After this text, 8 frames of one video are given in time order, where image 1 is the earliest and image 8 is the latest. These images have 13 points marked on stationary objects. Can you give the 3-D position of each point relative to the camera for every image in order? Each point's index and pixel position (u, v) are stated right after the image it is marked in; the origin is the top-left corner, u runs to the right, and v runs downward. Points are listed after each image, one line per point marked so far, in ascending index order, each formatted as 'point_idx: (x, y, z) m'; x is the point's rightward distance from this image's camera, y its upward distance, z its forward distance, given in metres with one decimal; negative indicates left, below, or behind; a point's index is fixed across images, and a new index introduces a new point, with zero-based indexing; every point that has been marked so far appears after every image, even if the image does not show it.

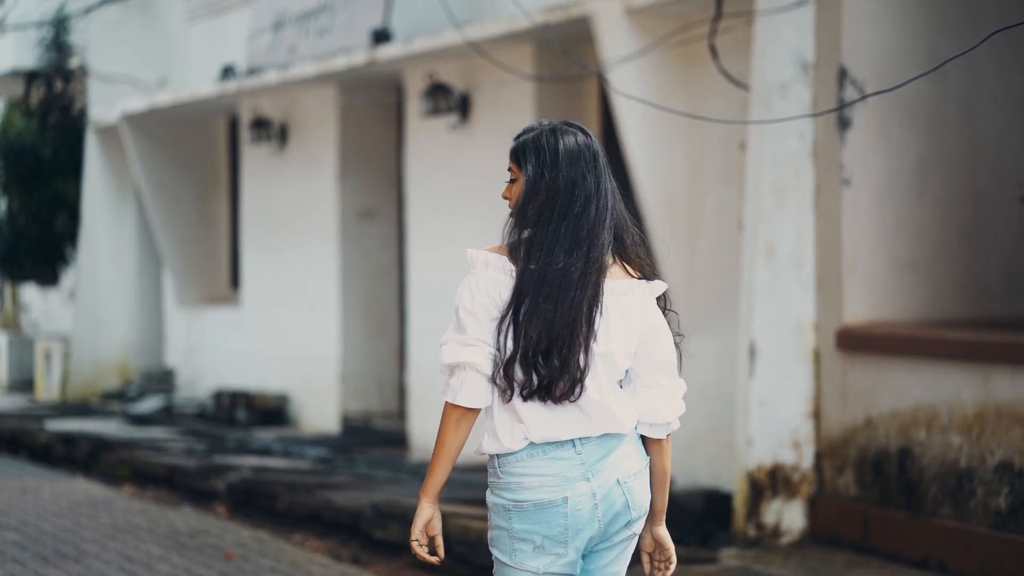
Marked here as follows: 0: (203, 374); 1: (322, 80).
0: (-3.3, -0.9, +14.0) m
1: (-1.7, +1.8, +11.2) m
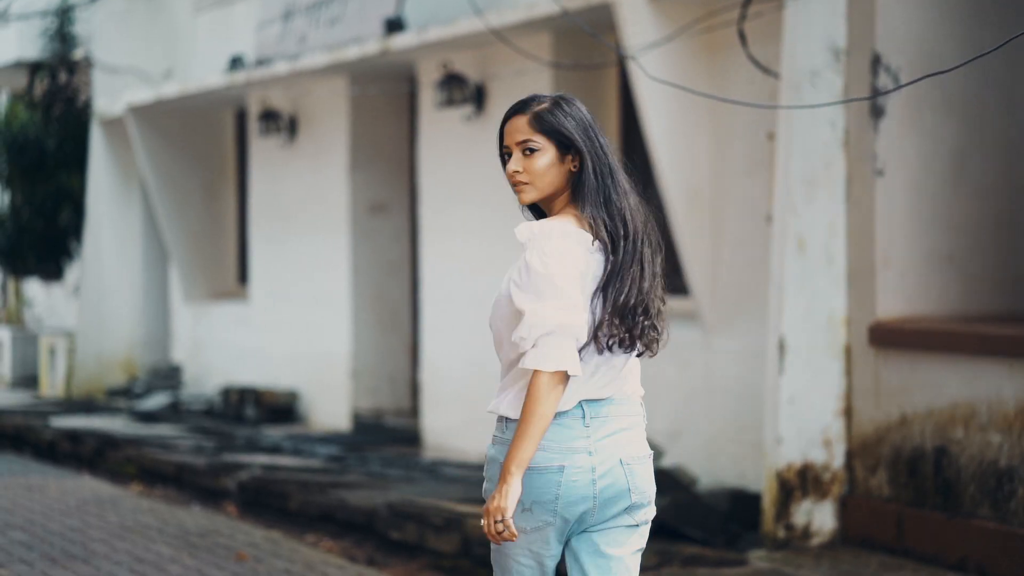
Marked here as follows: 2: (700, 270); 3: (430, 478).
0: (-3.2, -0.9, +13.8) m
1: (-1.5, +1.8, +11.0) m
2: (+1.1, +0.1, +7.9) m
3: (-0.6, -1.3, +9.2) m
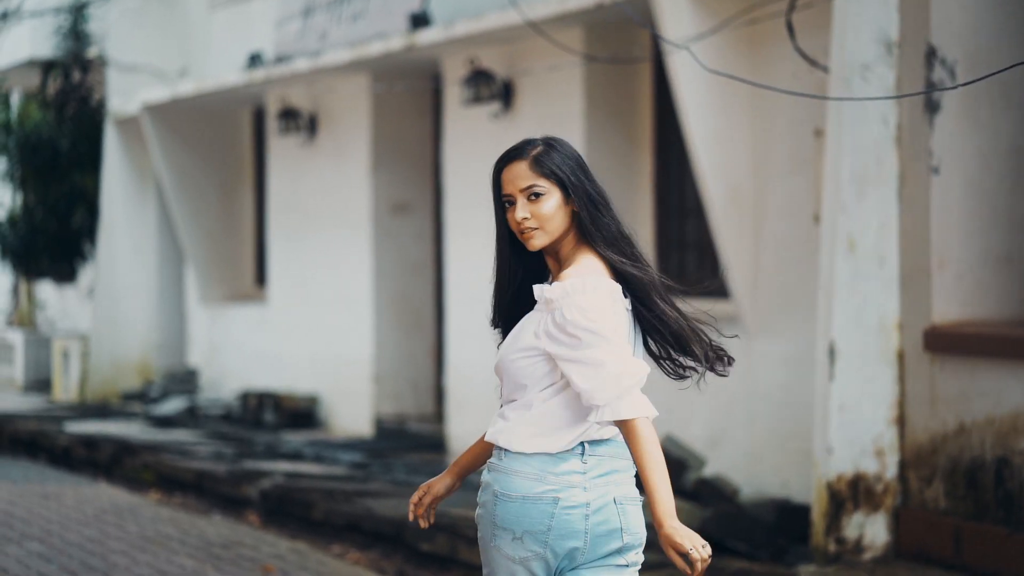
0: (-2.9, -0.9, +13.5) m
1: (-1.3, +1.8, +10.8) m
2: (+1.3, +0.1, +7.6) m
3: (-0.4, -1.3, +8.9) m
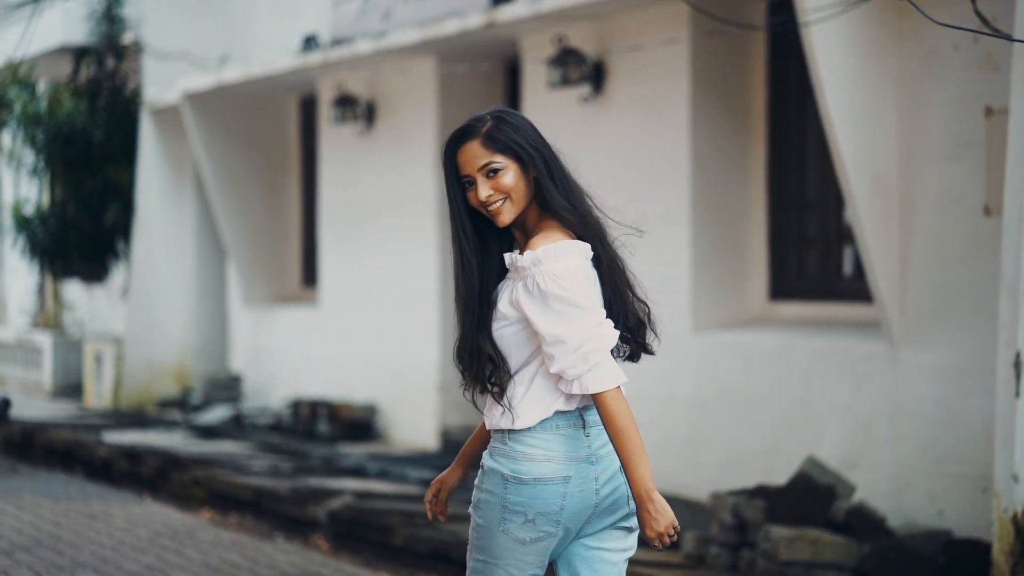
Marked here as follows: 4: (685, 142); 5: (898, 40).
0: (-2.3, -0.9, +12.7) m
1: (-0.7, +1.8, +9.9) m
2: (+1.9, +0.1, +6.7) m
3: (+0.2, -1.3, +8.0) m
4: (+1.0, +0.9, +7.9) m
5: (+2.0, +1.3, +6.8) m
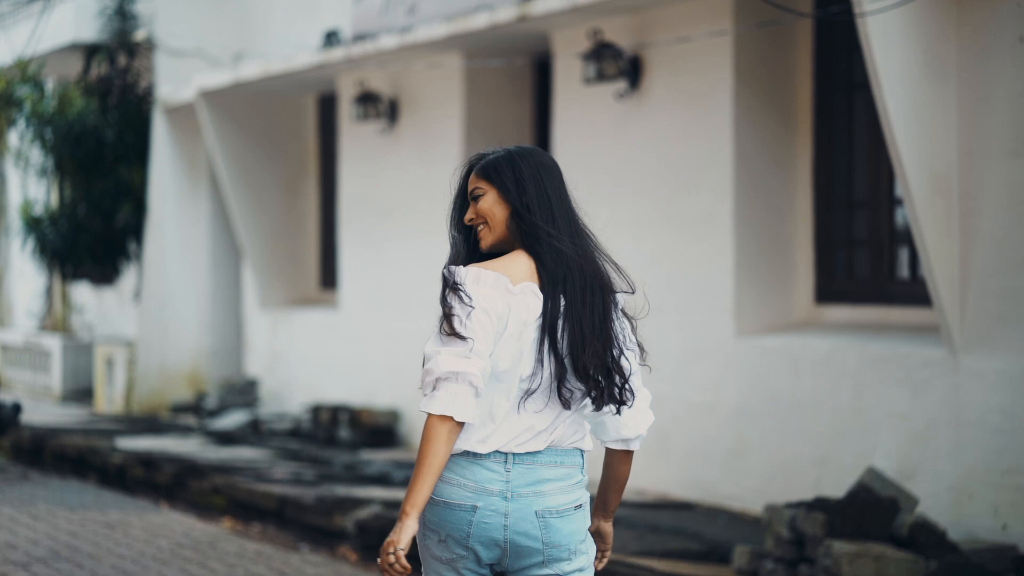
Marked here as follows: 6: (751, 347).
0: (-2.1, -0.9, +12.4) m
1: (-0.5, +1.8, +9.6) m
2: (+2.1, +0.1, +6.4) m
3: (+0.4, -1.4, +7.7) m
4: (+1.3, +0.9, +7.6) m
5: (+2.2, +1.3, +6.5) m
6: (+1.4, -0.3, +7.5) m
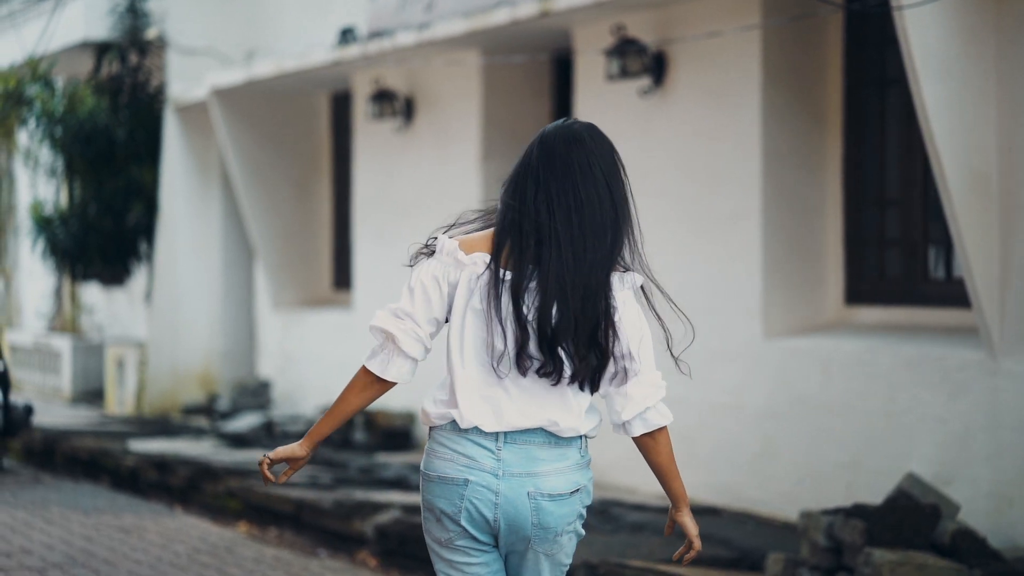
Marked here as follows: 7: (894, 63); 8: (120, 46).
0: (-1.9, -0.9, +12.2) m
1: (-0.3, +1.8, +9.4) m
2: (+2.3, +0.1, +6.2) m
3: (+0.5, -1.4, +7.6) m
4: (+1.4, +0.9, +7.4) m
5: (+2.3, +1.3, +6.3) m
6: (+1.5, -0.3, +7.4) m
7: (+2.1, +1.3, +7.3) m
8: (-4.1, +2.6, +13.8) m
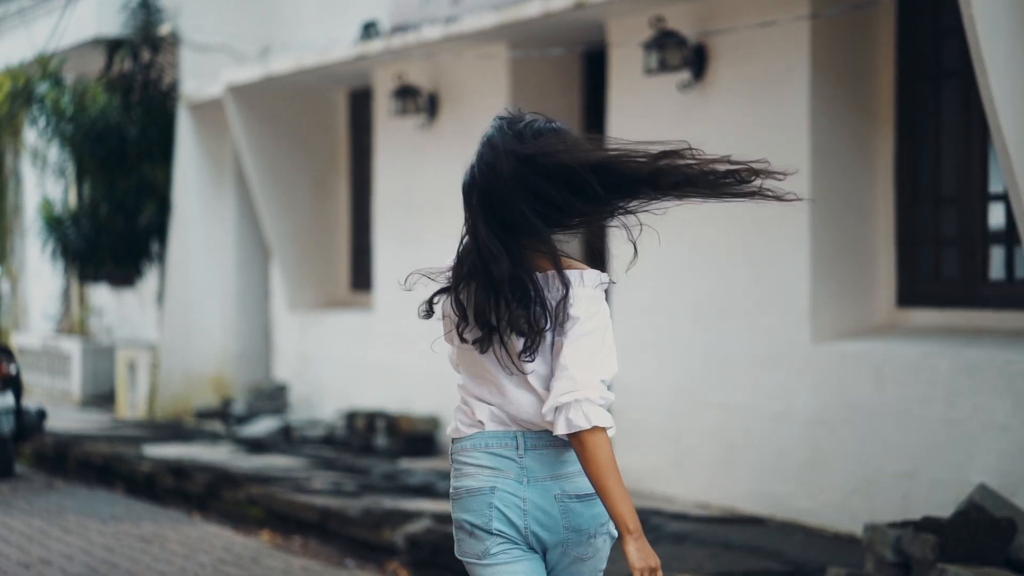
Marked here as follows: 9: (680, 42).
0: (-1.7, -0.9, +11.9) m
1: (-0.1, +1.8, +9.2) m
2: (+2.5, +0.1, +5.9) m
3: (+0.7, -1.4, +7.3) m
4: (+1.6, +0.9, +7.1) m
5: (+2.6, +1.3, +6.0) m
6: (+1.7, -0.3, +7.1) m
7: (+2.4, +1.2, +7.0) m
8: (-3.9, +2.6, +13.5) m
9: (+1.0, +1.5, +7.8) m
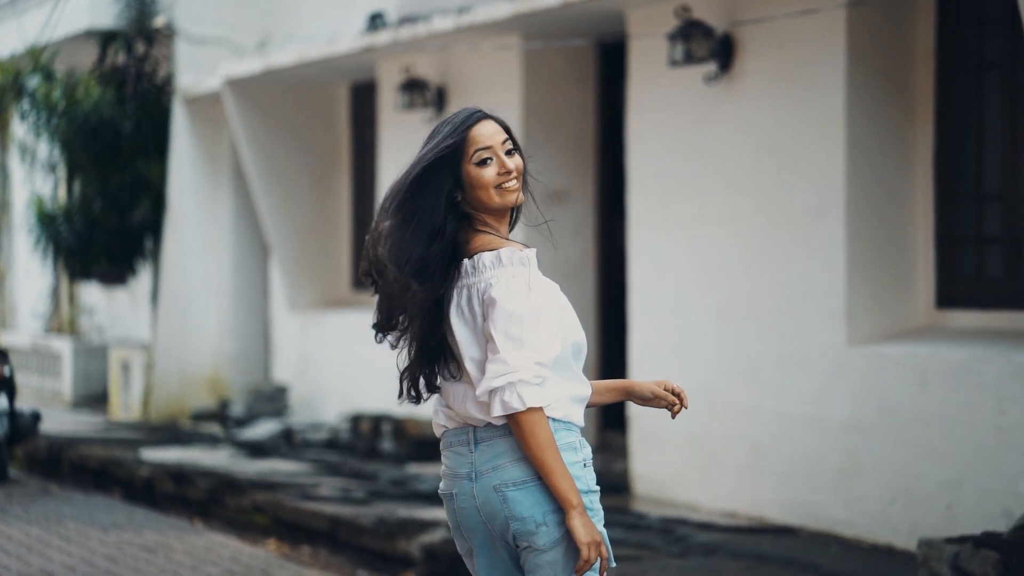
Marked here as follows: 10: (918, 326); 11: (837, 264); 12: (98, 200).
0: (-1.7, -0.9, +11.6) m
1: (0.0, +1.8, +8.8) m
2: (+2.6, +0.1, +5.7) m
3: (+0.9, -1.4, +7.0) m
4: (+1.7, +0.9, +6.8) m
5: (+2.7, +1.2, +5.7) m
6: (+1.8, -0.4, +6.8) m
7: (+2.5, +1.2, +6.7) m
8: (-3.9, +2.6, +13.2) m
9: (+1.1, +1.5, +7.5) m
10: (+2.2, -0.2, +7.1) m
11: (+1.7, +0.1, +6.9) m
12: (-4.3, +0.9, +13.5) m
